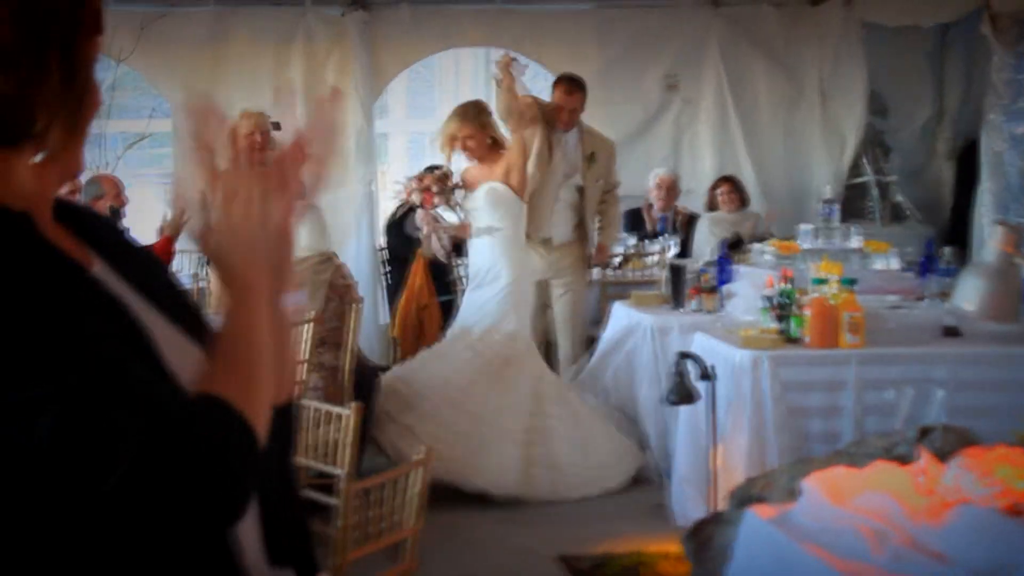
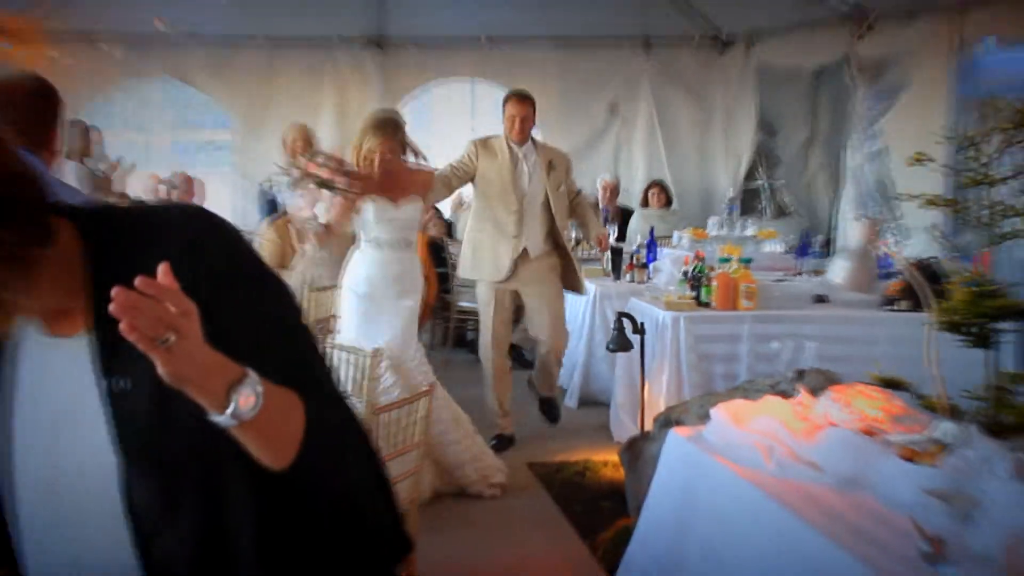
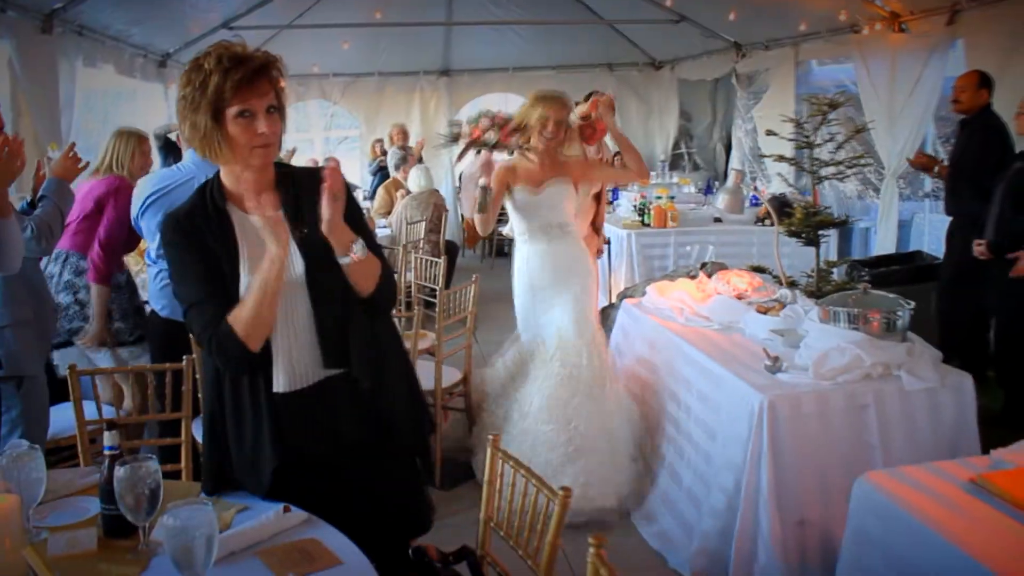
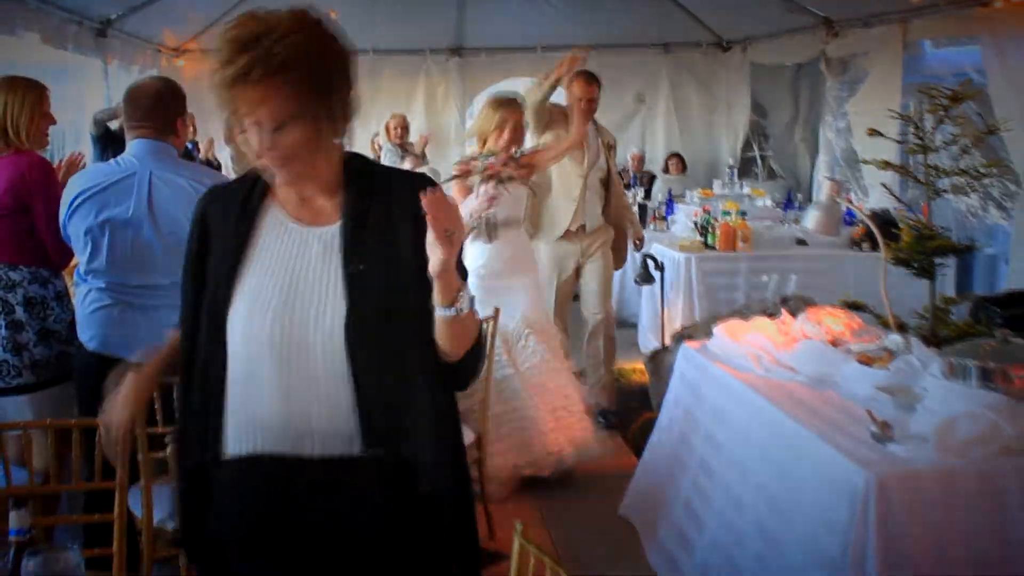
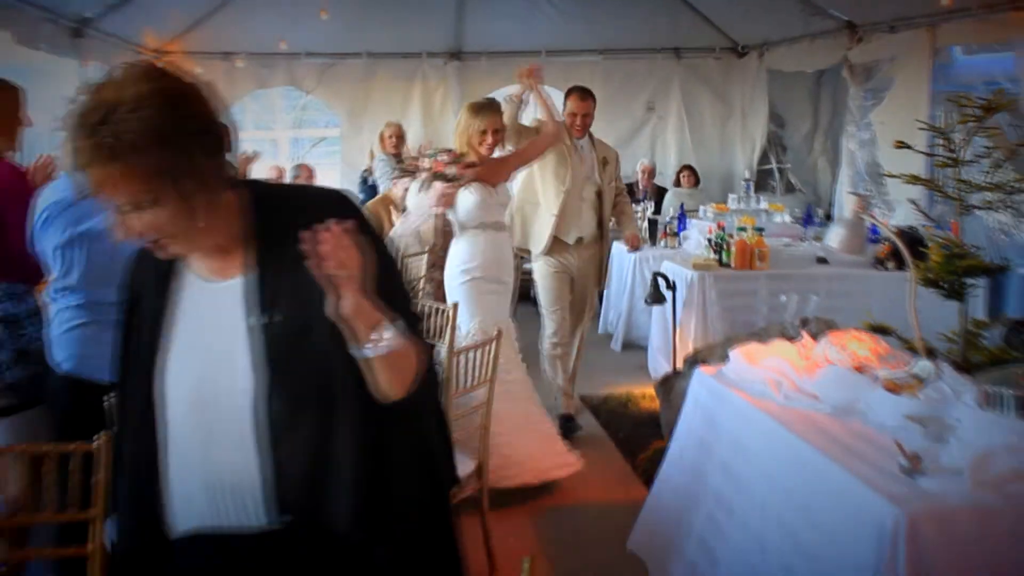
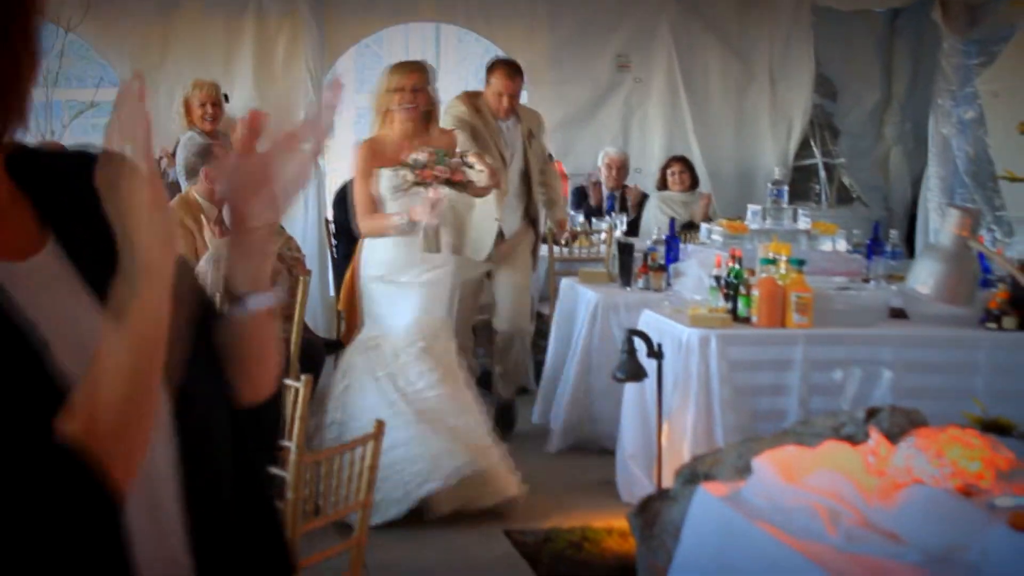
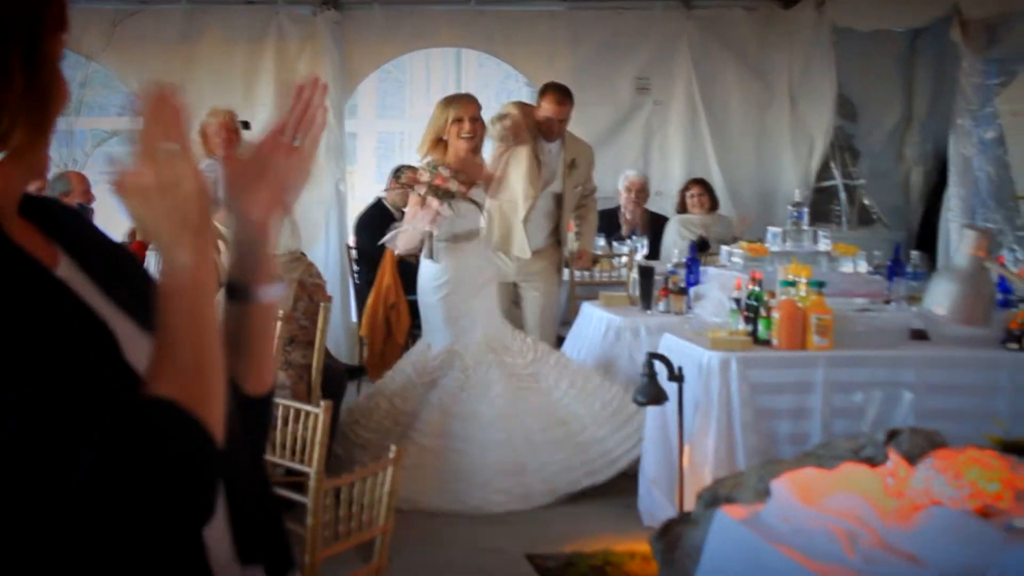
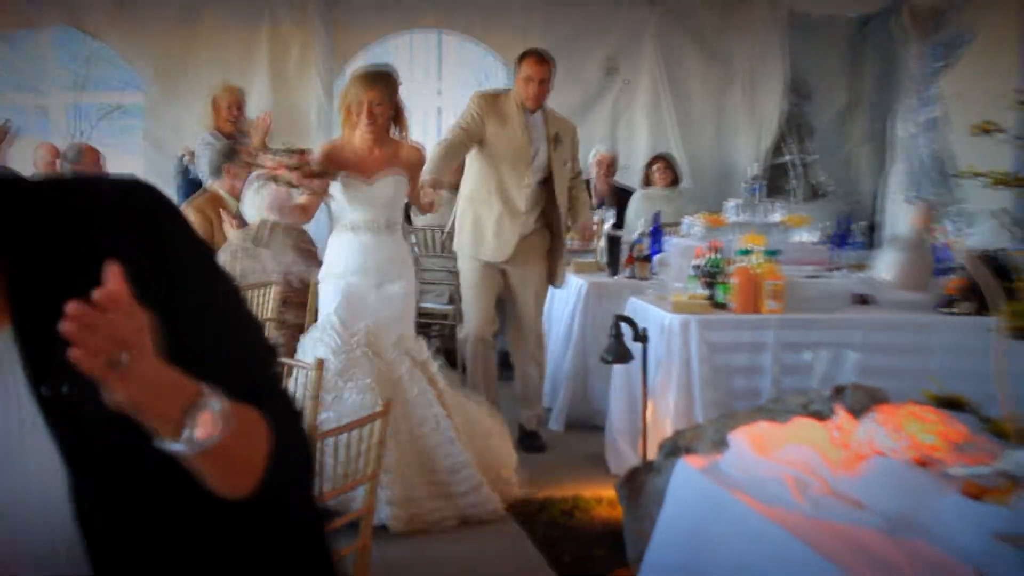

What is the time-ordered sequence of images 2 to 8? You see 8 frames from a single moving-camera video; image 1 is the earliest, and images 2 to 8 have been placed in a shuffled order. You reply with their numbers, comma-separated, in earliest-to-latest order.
7, 6, 8, 2, 5, 4, 3
